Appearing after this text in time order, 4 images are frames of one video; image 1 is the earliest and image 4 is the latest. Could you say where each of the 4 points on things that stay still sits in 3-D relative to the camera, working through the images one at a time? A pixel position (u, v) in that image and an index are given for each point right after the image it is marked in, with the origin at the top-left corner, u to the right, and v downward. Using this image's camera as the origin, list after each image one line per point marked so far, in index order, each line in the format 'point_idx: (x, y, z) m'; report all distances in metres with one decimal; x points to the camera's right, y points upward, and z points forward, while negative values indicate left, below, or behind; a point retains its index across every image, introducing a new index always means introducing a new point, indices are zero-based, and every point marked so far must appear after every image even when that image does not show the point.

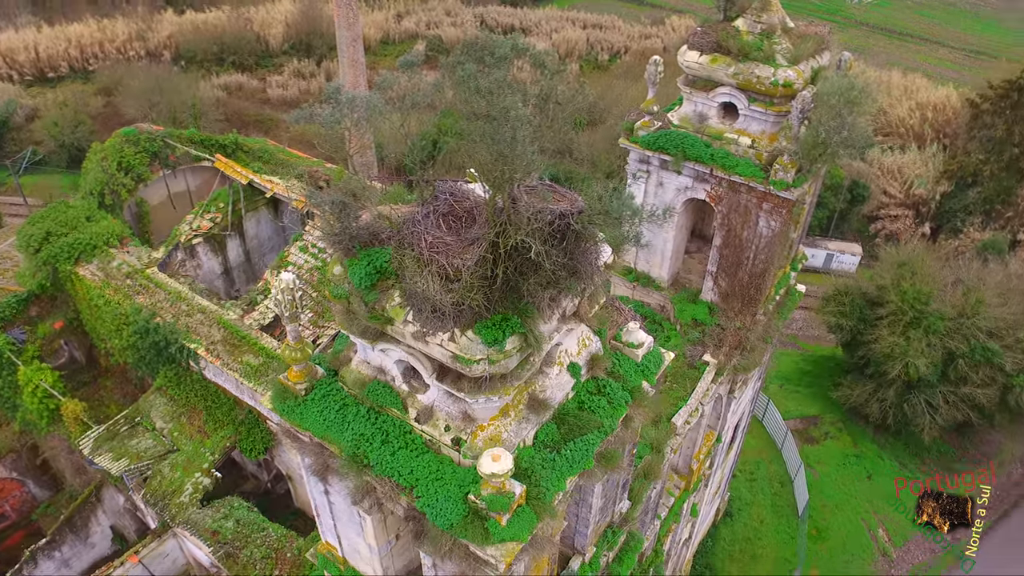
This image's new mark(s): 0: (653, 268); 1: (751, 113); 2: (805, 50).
0: (+2.5, +0.4, +14.3) m
1: (+3.7, +2.7, +12.1) m
2: (+4.5, +3.6, +11.9) m
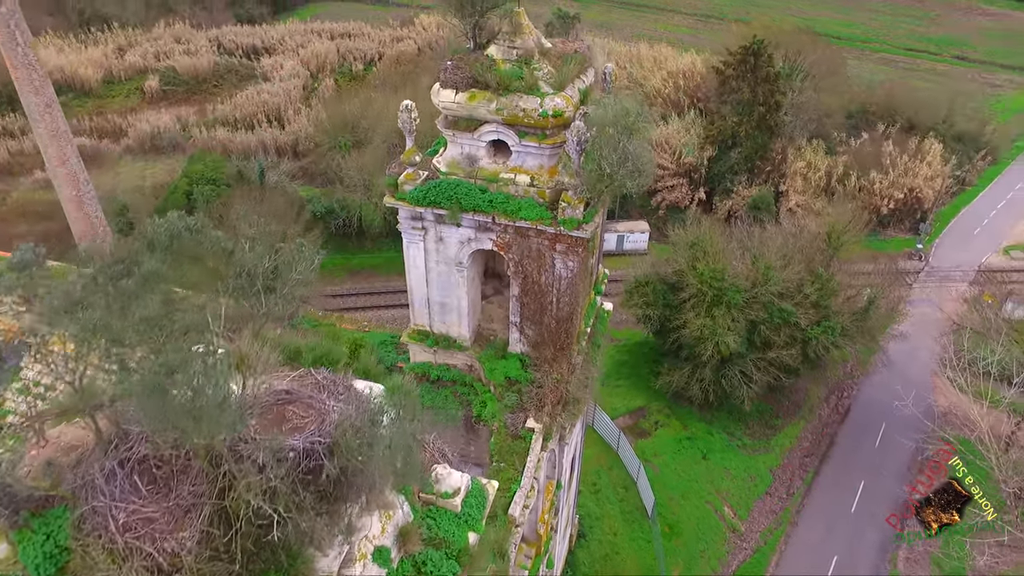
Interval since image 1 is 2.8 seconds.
0: (-1.0, -0.6, +12.7) m
1: (+0.1, +1.9, +10.8) m
2: (+0.8, +3.0, +10.8) m
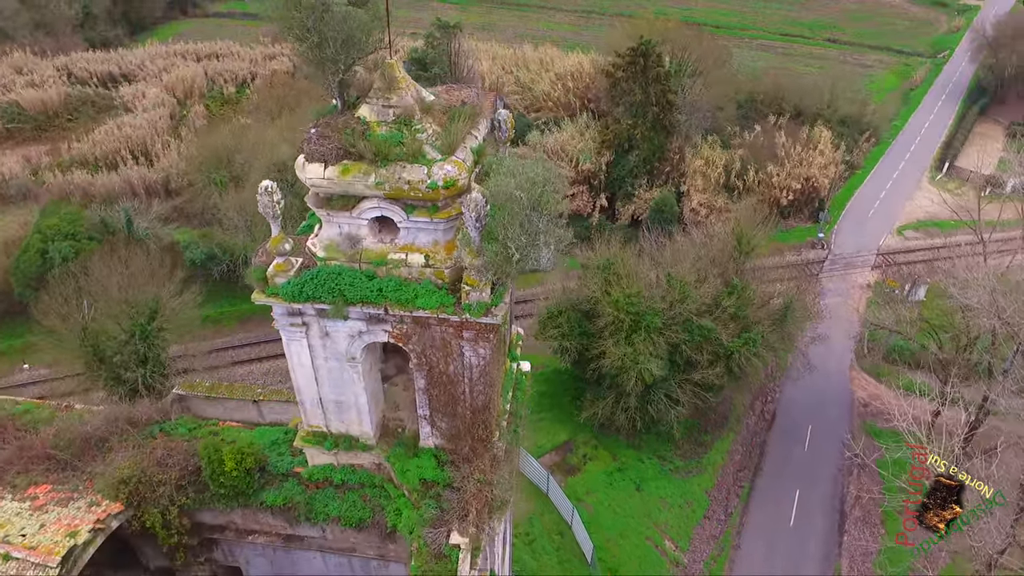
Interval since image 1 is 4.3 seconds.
0: (-2.2, -1.9, +10.9) m
1: (-1.1, +0.7, +9.1) m
2: (-0.6, +1.8, +9.1) m
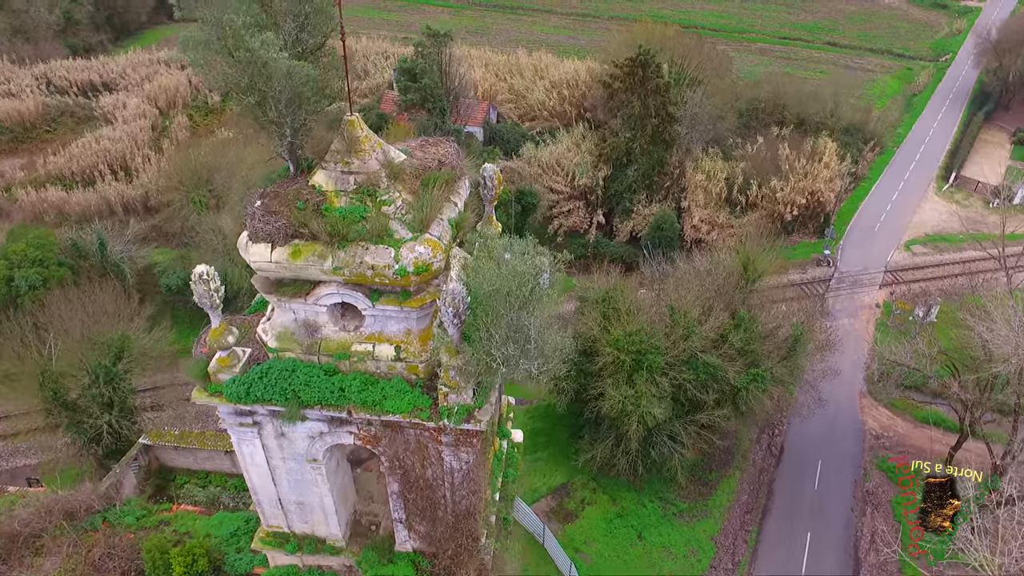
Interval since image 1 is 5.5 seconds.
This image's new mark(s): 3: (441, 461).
0: (-2.4, -2.9, +9.4) m
1: (-1.3, -0.2, +7.7) m
2: (-0.8, +0.9, +7.7) m
3: (-0.7, -1.8, +8.3) m
